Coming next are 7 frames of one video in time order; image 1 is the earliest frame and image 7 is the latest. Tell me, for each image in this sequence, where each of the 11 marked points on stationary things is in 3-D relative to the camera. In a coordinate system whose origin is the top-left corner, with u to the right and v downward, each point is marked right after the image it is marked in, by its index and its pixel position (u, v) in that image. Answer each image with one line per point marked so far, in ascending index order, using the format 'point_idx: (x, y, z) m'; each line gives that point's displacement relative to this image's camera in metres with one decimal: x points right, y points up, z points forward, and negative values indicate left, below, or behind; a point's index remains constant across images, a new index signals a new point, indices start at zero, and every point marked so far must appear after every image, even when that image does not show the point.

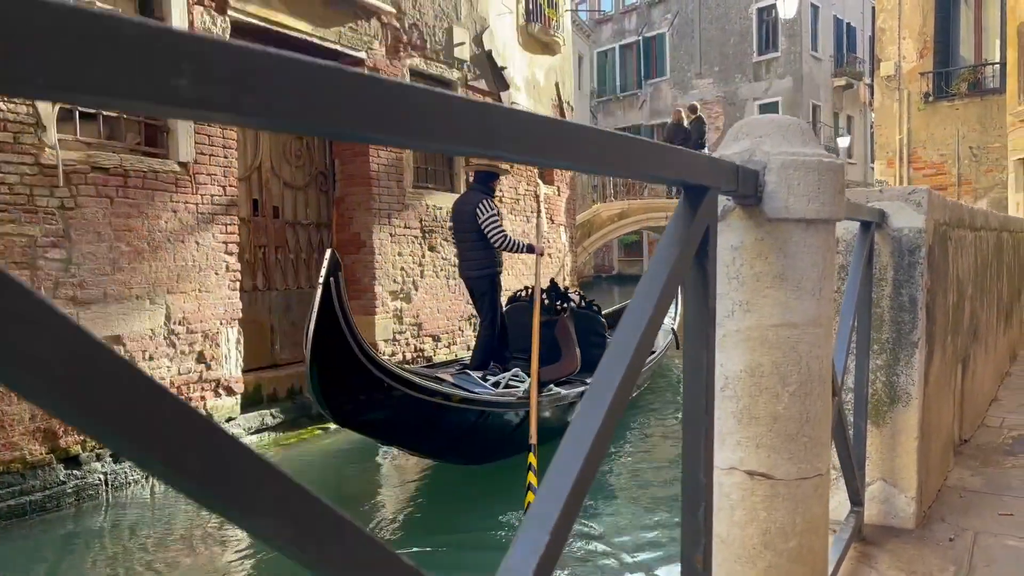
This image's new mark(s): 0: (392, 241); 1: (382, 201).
0: (-1.1, +0.4, +7.5) m
1: (-1.1, +0.8, +7.4) m
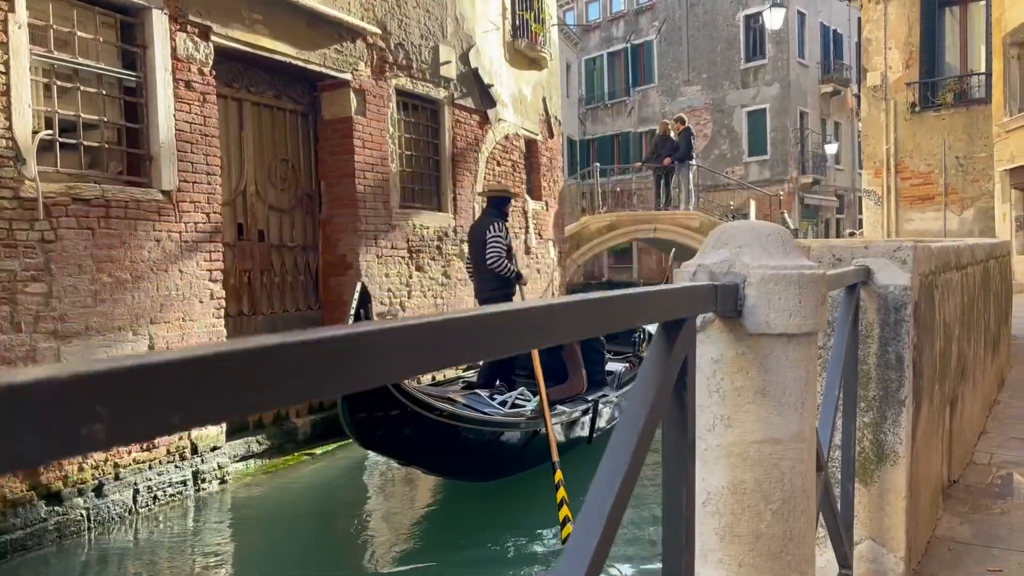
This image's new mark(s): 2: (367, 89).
0: (-1.2, +0.2, +7.5) m
1: (-1.2, +0.6, +7.3) m
2: (-1.3, +1.7, +7.3) m
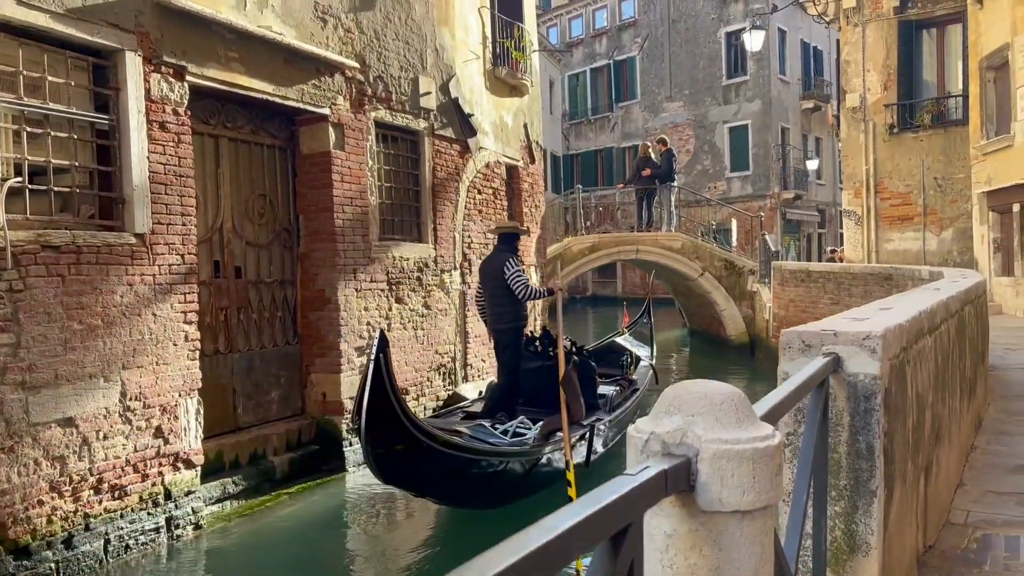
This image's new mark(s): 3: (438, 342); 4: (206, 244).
0: (-1.3, -0.1, +7.4) m
1: (-1.4, +0.3, +7.3) m
2: (-1.4, +1.4, +7.3) m
3: (-0.8, -0.6, +8.7) m
4: (-2.3, +0.3, +6.4) m
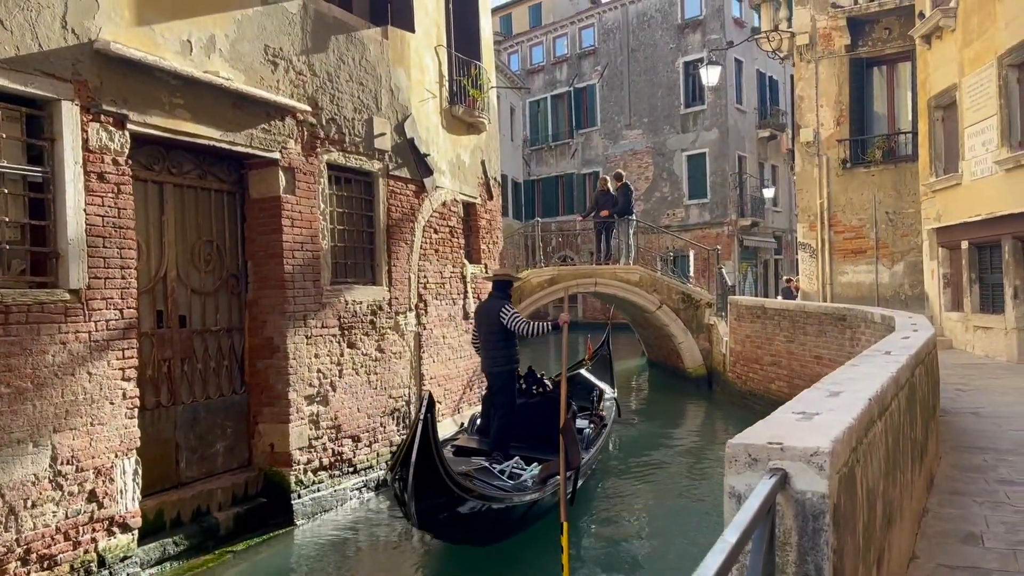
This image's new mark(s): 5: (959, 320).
0: (-1.7, -0.5, +7.2) m
1: (-1.8, -0.1, +7.1) m
2: (-1.8, +1.0, +7.2) m
3: (-1.2, -1.0, +8.5) m
4: (-2.6, 0.0, +6.2) m
5: (+6.7, -0.5, +12.7) m
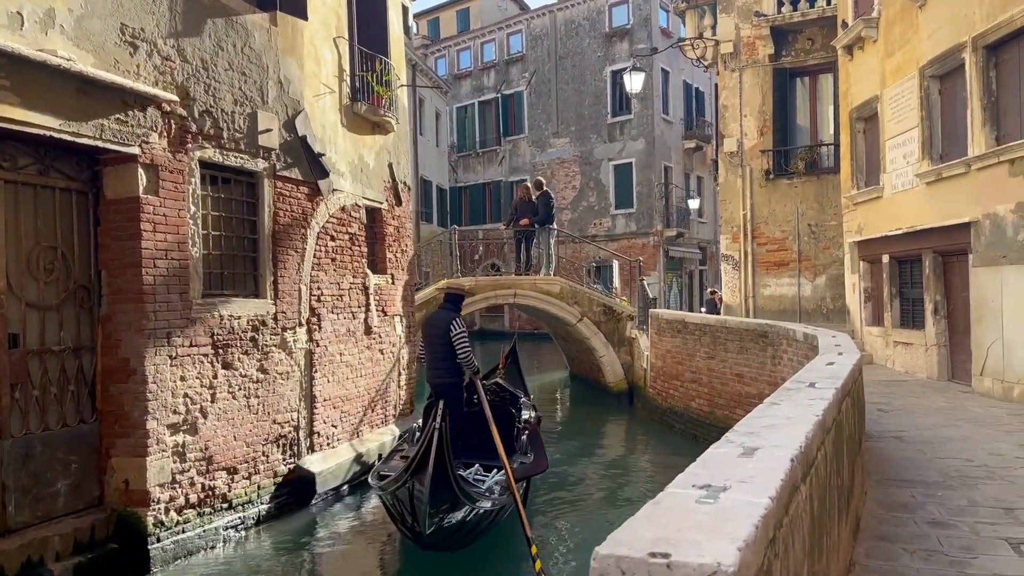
0: (-2.5, -0.6, +6.4) m
1: (-2.6, -0.2, +6.2) m
2: (-2.6, +0.9, +6.3) m
3: (-2.1, -1.1, +7.7) m
4: (-3.4, -0.1, +5.2) m
5: (+5.4, -0.7, +12.5) m
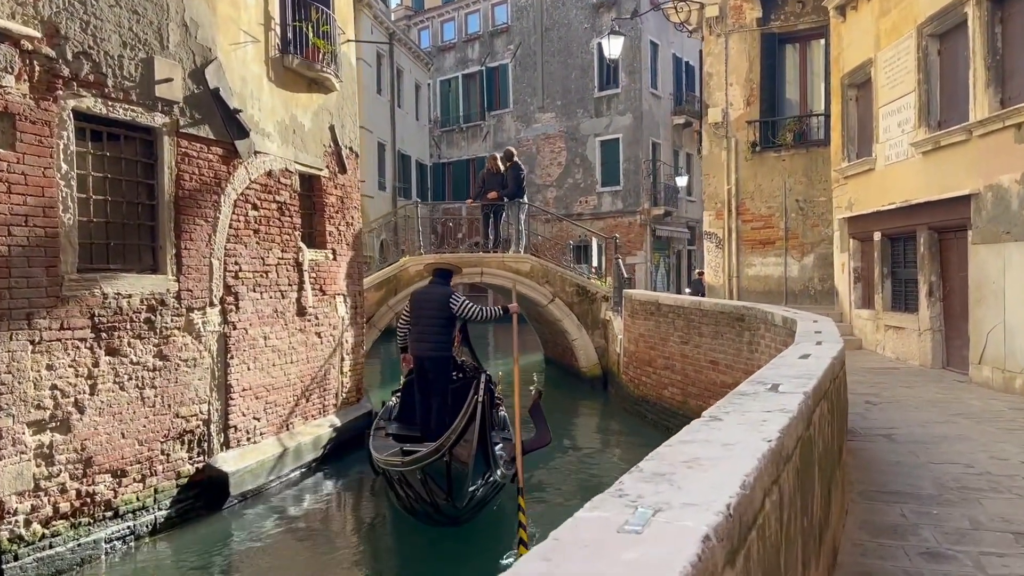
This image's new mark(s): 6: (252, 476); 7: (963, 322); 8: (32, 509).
0: (-3.0, -0.4, +5.4) m
1: (-3.1, -0.1, +5.2) m
2: (-3.1, +1.1, +5.3) m
3: (-2.6, -0.9, +6.7) m
4: (-3.8, 0.0, +4.3) m
5: (+4.9, -0.4, +11.6) m
6: (-2.3, -1.6, +7.4) m
7: (+4.9, -0.4, +9.3) m
8: (-3.0, -1.4, +5.4) m
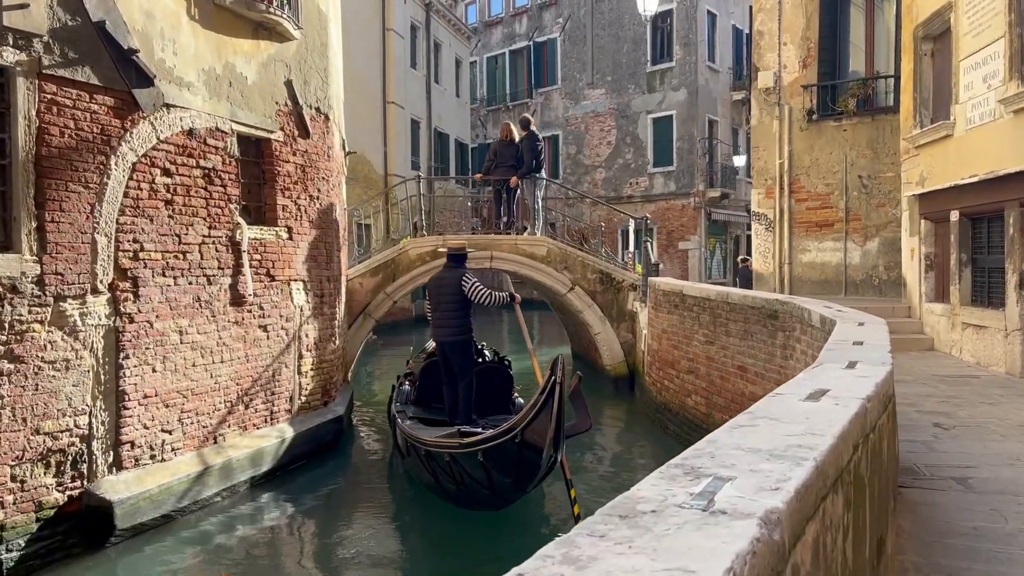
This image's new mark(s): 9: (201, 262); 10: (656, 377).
0: (-3.4, -0.3, +4.1) m
1: (-3.5, 0.0, +3.9) m
2: (-3.5, +1.2, +4.0) m
3: (-2.9, -0.8, +5.4) m
4: (-4.3, +0.1, +3.0) m
5: (+4.9, -0.3, +9.6) m
6: (-2.5, -1.5, +6.0) m
7: (+4.8, -0.3, +7.4) m
8: (-3.5, -1.3, +4.1) m
9: (-2.5, +0.2, +6.7) m
10: (+1.8, -1.1, +10.3) m
